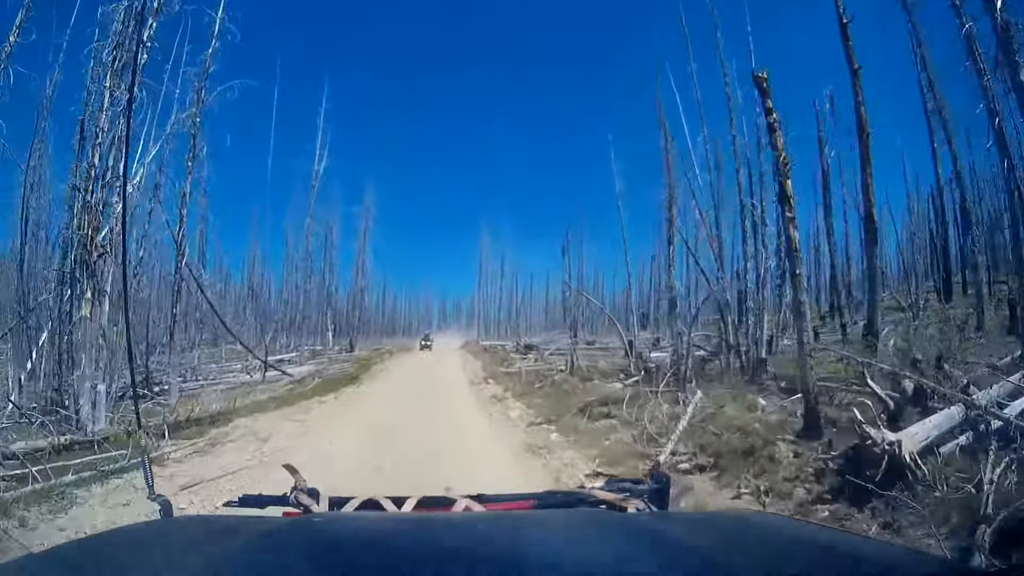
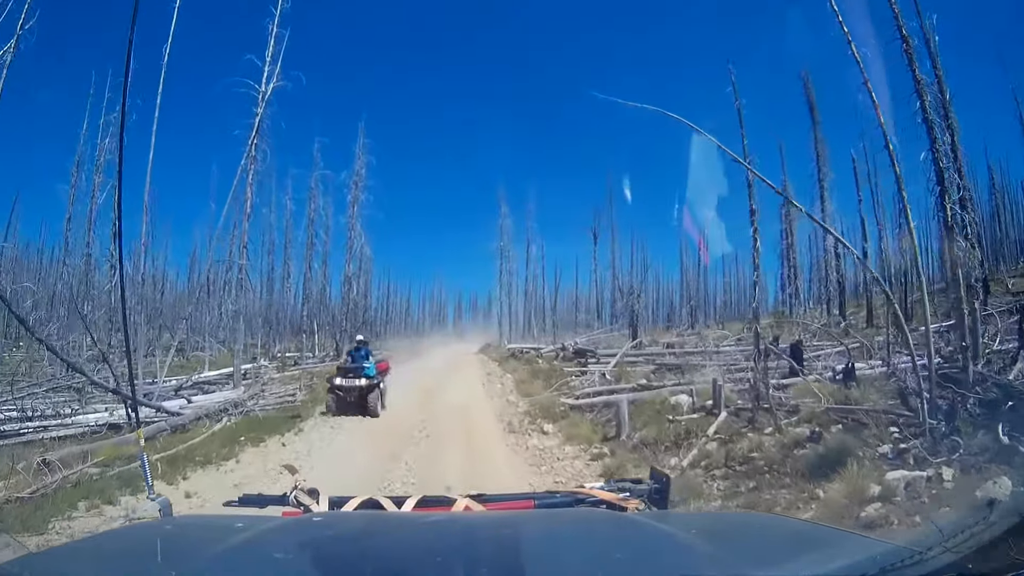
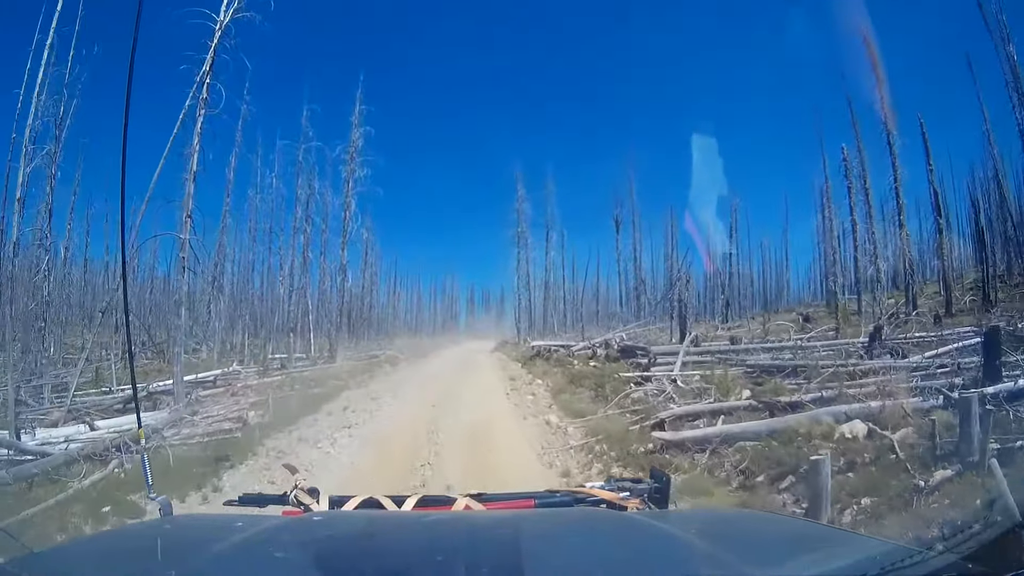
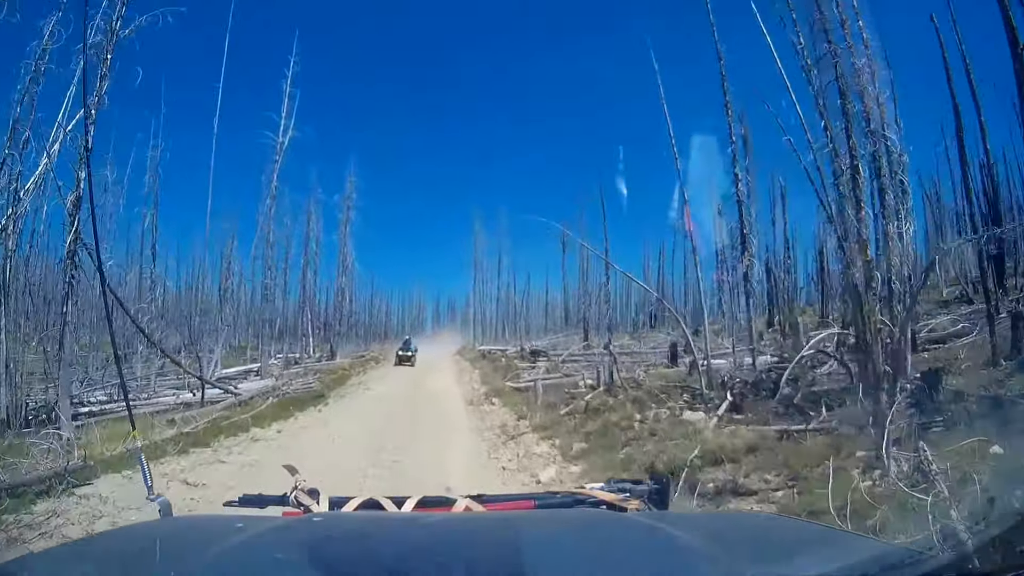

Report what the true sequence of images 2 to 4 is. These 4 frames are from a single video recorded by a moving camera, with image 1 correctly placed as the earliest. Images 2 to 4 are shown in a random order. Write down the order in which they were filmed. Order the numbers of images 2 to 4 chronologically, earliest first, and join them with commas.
4, 2, 3
